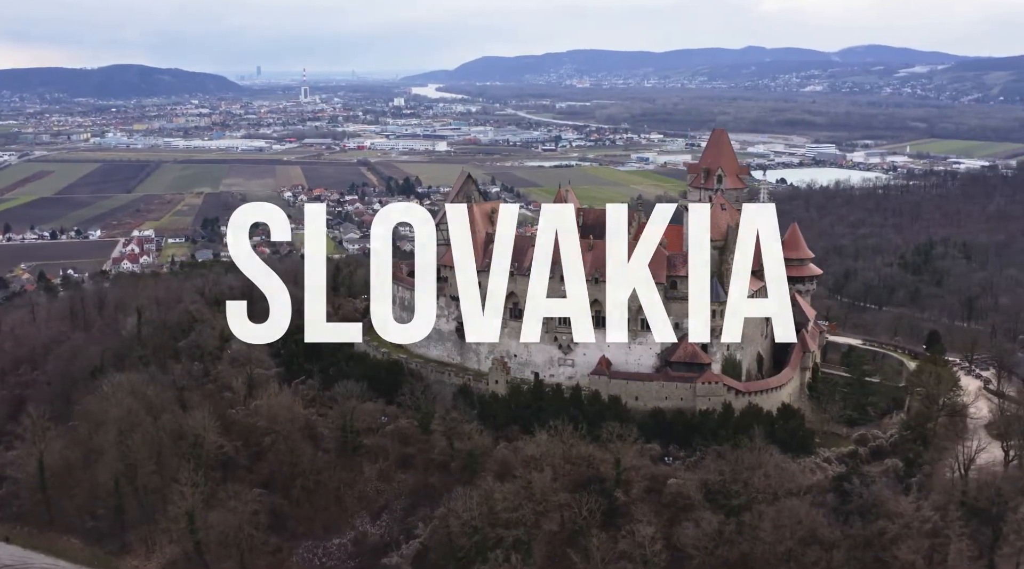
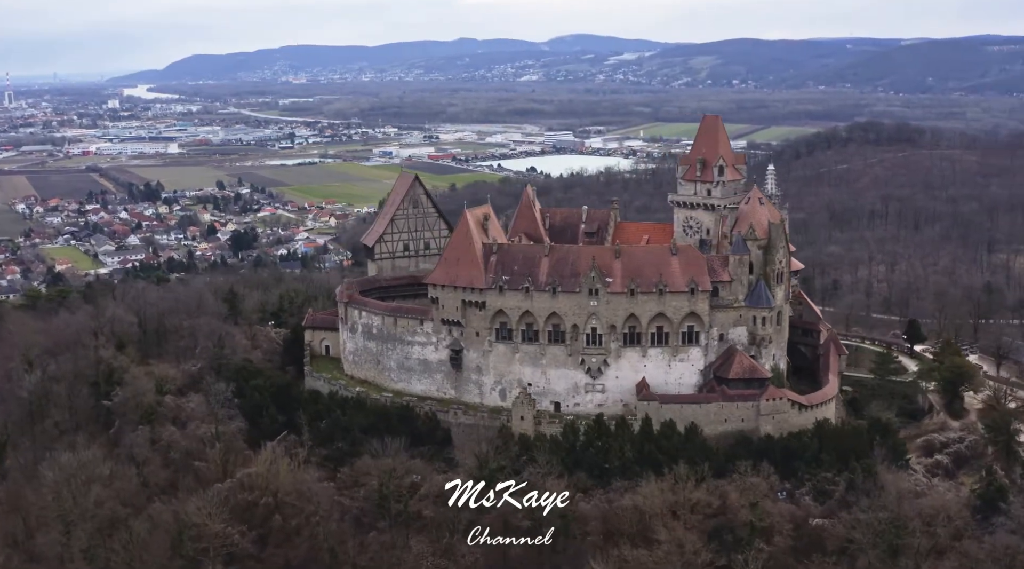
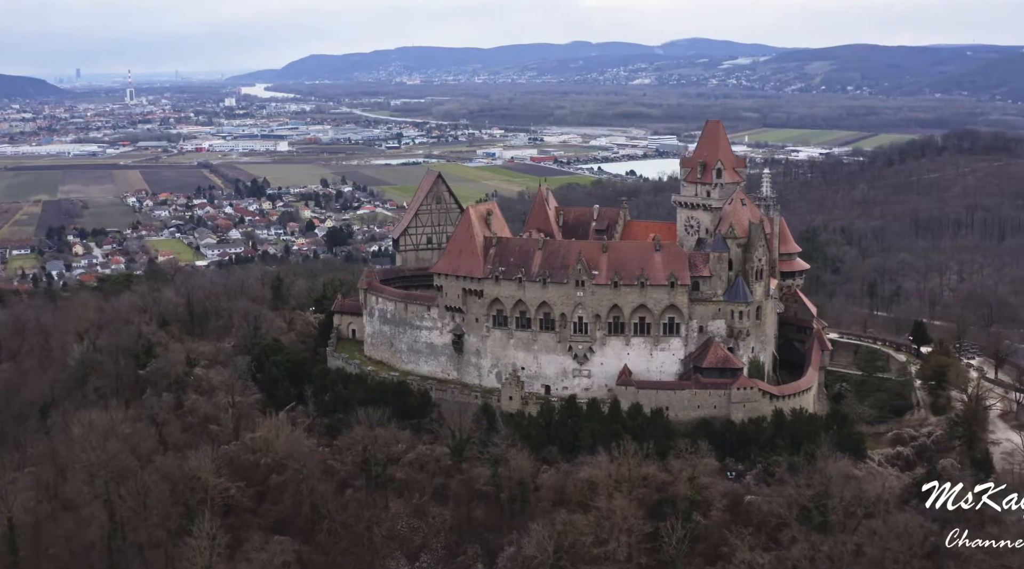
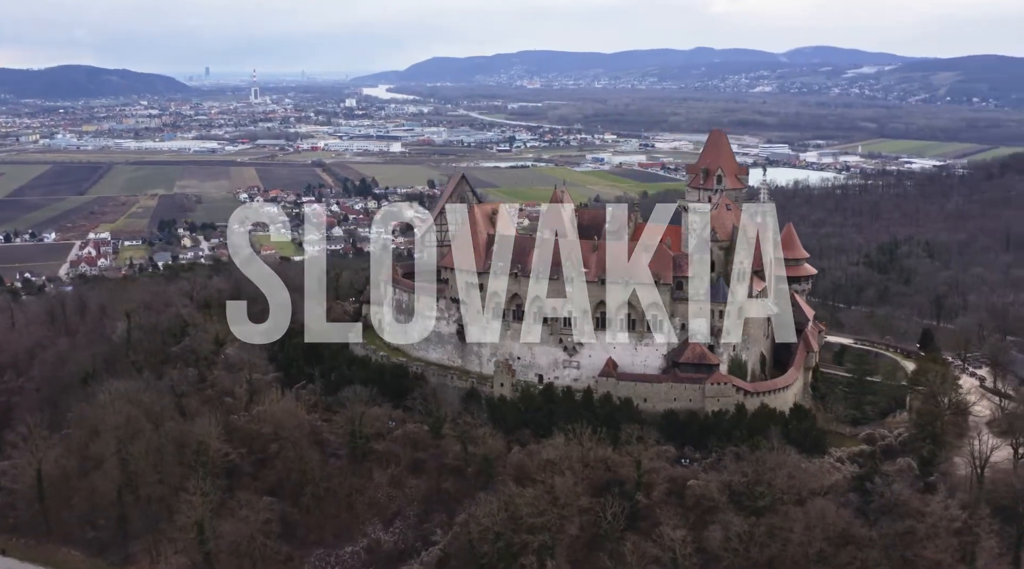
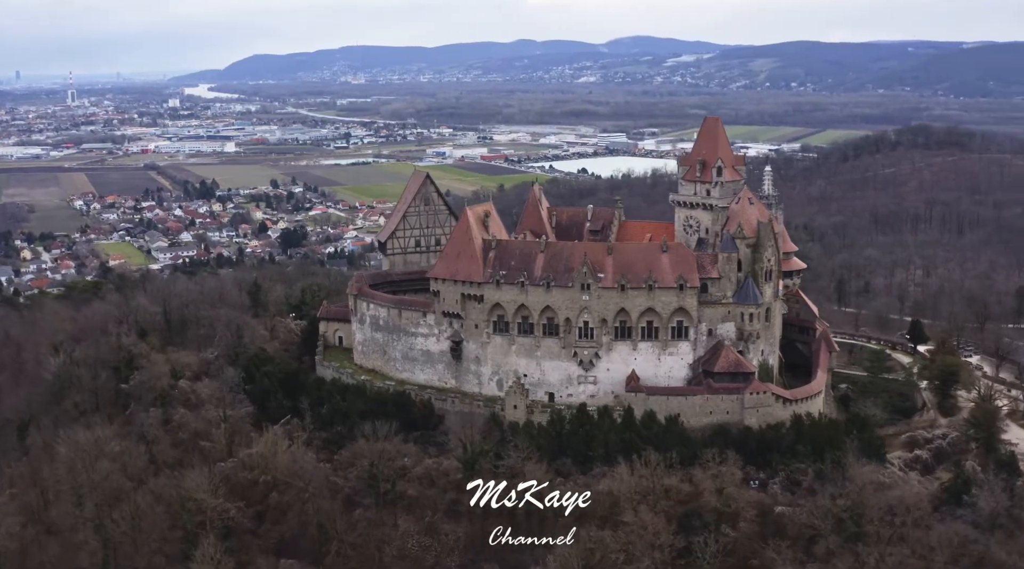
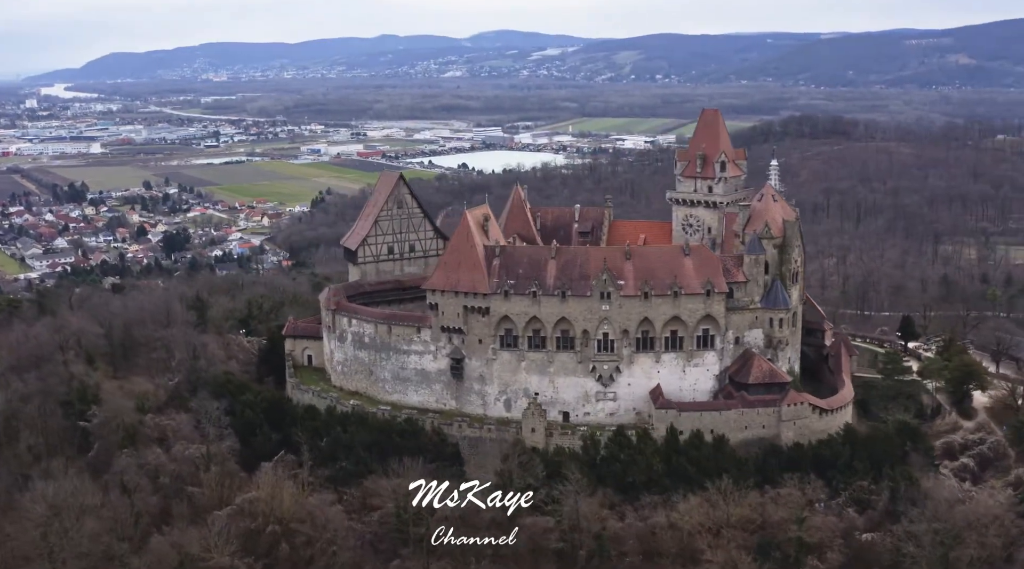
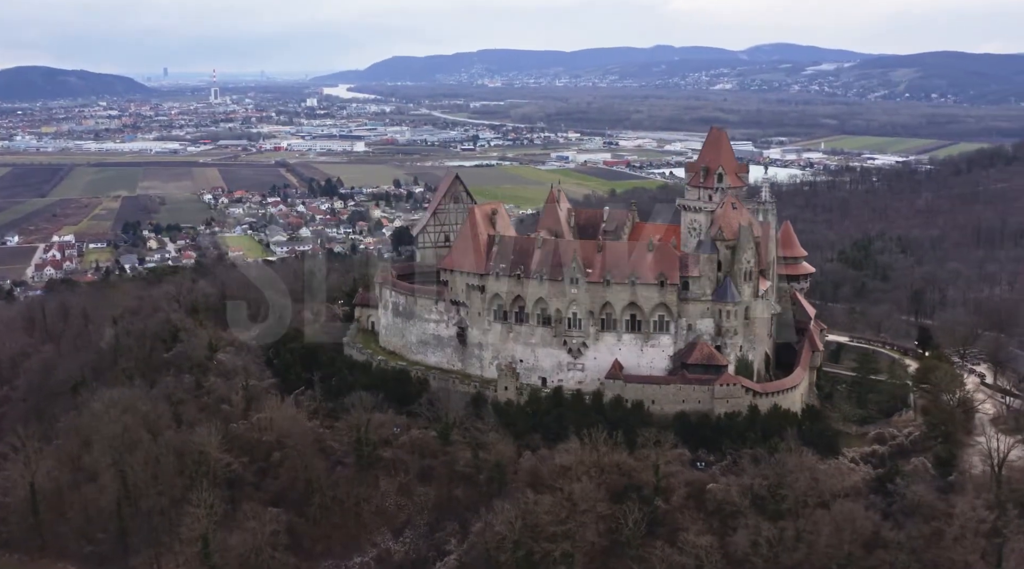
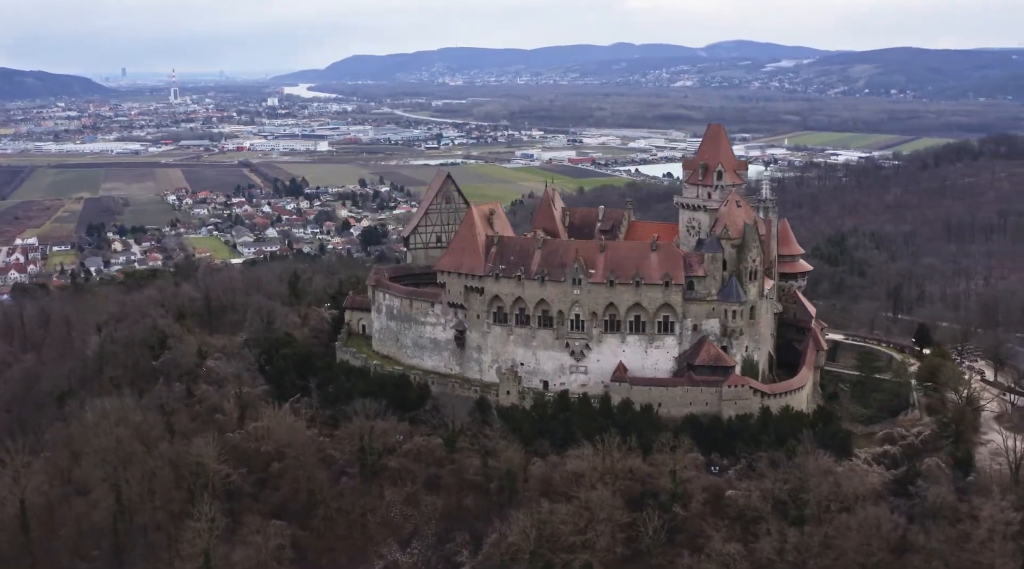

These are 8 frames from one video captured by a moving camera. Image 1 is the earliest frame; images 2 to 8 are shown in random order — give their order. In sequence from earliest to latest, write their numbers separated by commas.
4, 7, 8, 3, 5, 2, 6
